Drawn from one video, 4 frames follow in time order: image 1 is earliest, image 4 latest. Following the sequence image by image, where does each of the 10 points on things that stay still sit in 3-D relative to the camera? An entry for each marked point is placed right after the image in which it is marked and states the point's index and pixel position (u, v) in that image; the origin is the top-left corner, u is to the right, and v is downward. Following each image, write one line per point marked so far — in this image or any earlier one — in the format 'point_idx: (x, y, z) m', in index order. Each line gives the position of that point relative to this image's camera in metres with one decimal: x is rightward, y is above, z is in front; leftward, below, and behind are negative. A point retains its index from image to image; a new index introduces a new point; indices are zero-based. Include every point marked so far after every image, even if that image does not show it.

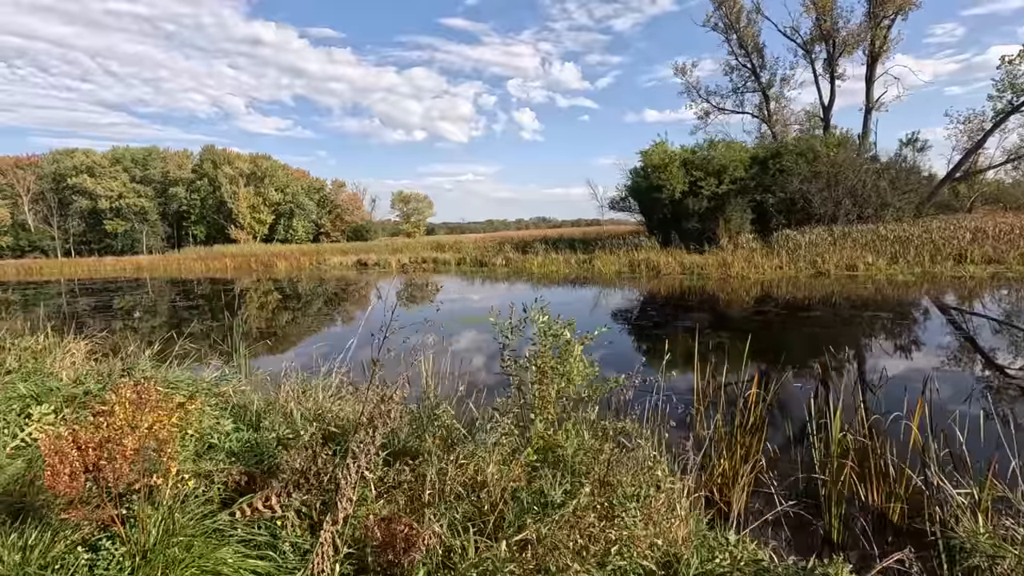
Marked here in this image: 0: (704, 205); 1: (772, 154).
0: (+5.6, +2.4, +16.7) m
1: (+7.5, +3.9, +16.8) m
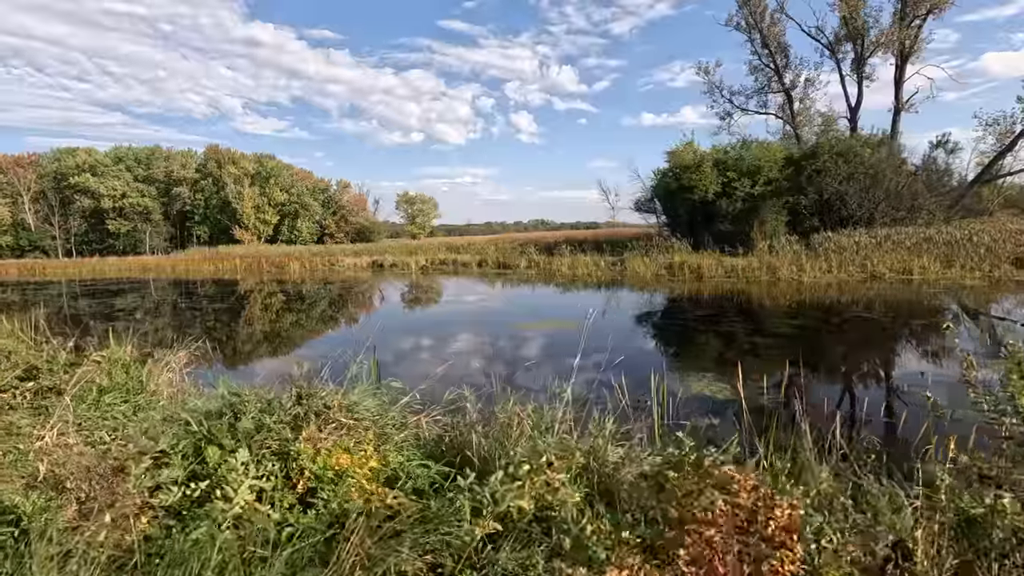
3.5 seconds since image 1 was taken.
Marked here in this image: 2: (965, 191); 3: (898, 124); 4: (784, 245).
0: (+6.3, +2.3, +16.3) m
1: (+8.3, +3.8, +16.4) m
2: (+15.5, +3.3, +20.0) m
3: (+13.1, +5.6, +19.7) m
4: (+6.7, +1.0, +14.3) m
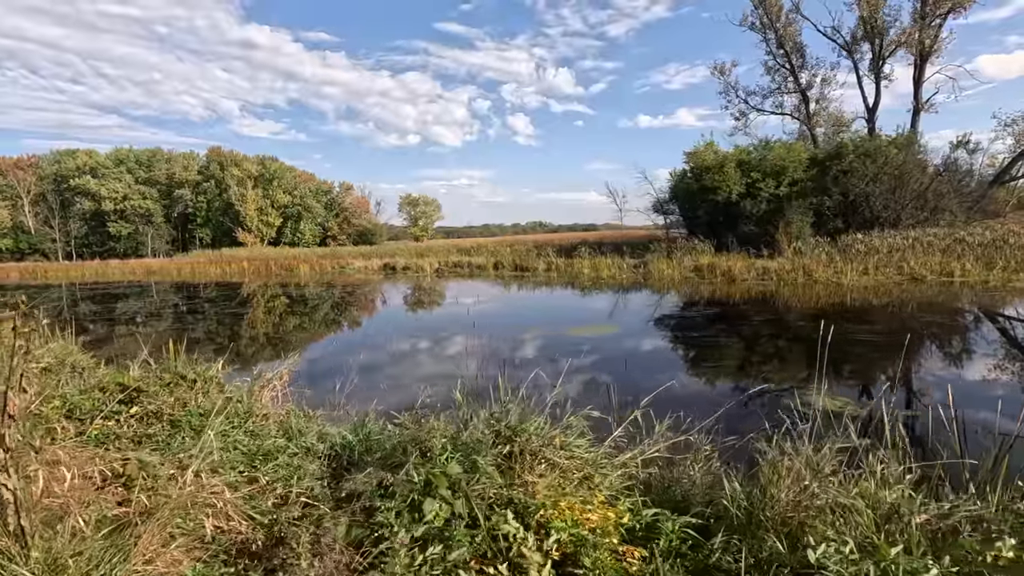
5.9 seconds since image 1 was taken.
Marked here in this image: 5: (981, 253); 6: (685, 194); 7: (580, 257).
0: (+6.9, +2.2, +16.0) m
1: (+8.9, +3.7, +16.2) m
2: (+16.1, +3.3, +19.8) m
3: (+13.6, +5.5, +19.5) m
4: (+7.2, +1.0, +14.0) m
5: (+9.9, +0.7, +12.2) m
6: (+5.3, +2.9, +17.9) m
7: (+2.1, +0.9, +18.0) m
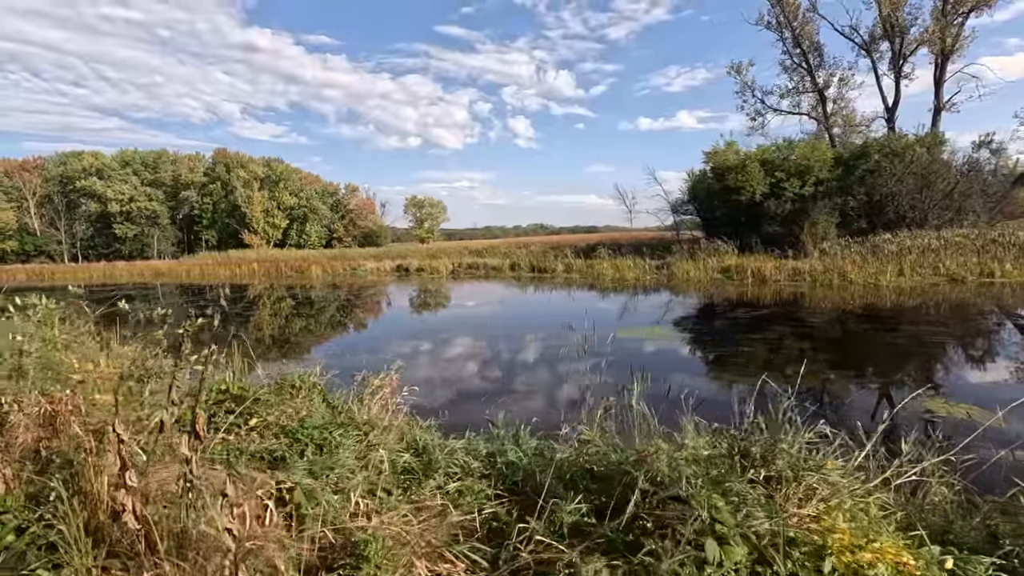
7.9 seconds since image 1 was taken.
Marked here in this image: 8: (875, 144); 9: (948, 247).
0: (+7.4, +2.2, +15.8) m
1: (+9.4, +3.7, +15.9) m
2: (+16.6, +3.2, +19.5) m
3: (+14.1, +5.5, +19.3) m
4: (+7.8, +0.9, +13.8) m
5: (+10.4, +0.7, +12.0) m
6: (+5.8, +2.8, +17.6) m
7: (+2.6, +0.9, +17.7) m
8: (+9.6, +3.8, +15.4) m
9: (+9.3, +0.9, +12.6) m
